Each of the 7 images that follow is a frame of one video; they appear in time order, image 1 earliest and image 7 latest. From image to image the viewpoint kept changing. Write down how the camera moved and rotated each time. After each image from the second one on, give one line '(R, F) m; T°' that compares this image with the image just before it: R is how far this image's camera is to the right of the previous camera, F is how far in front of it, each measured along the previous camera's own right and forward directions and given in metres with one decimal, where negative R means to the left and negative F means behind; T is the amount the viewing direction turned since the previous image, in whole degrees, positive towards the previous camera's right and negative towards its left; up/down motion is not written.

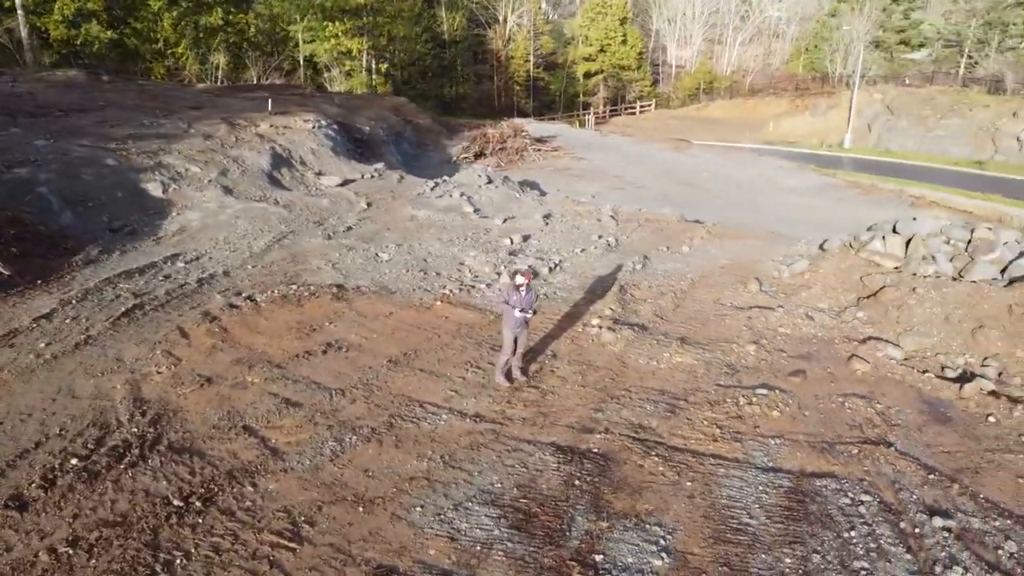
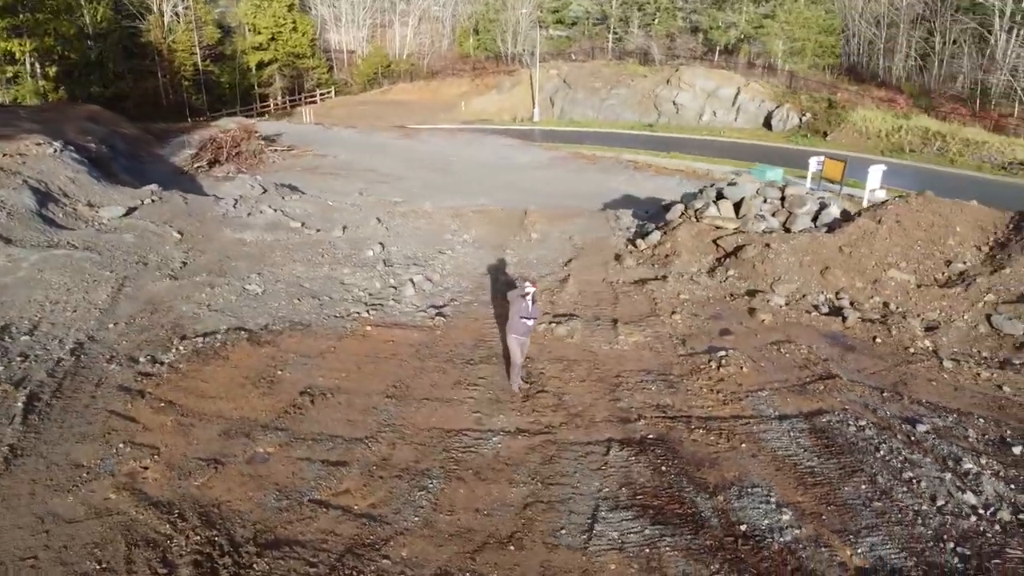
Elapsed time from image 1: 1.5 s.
(-3.1, +0.6) m; +23°
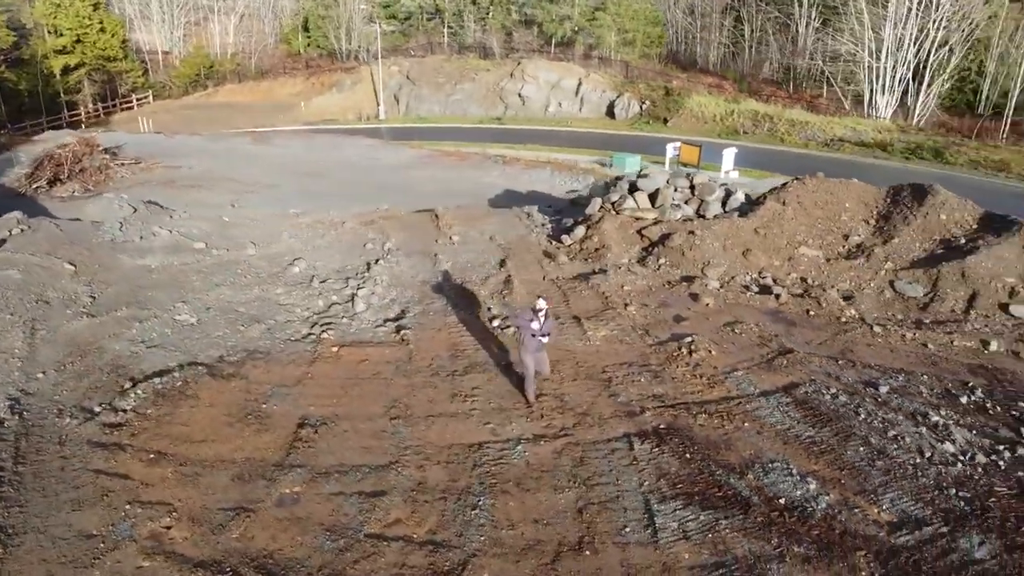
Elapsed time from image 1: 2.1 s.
(-1.6, +0.1) m; +12°
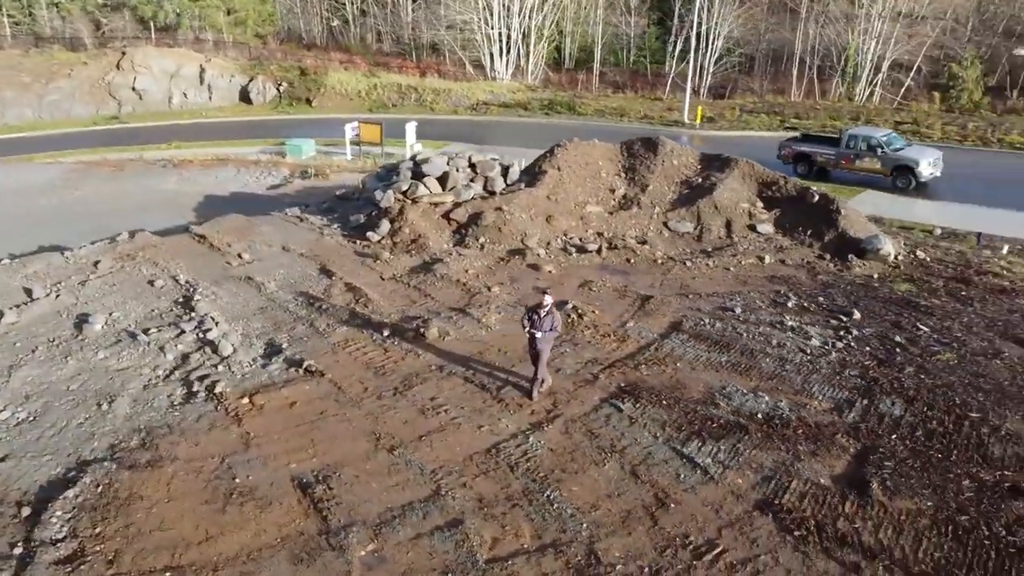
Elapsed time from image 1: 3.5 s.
(-3.3, +0.6) m; +27°
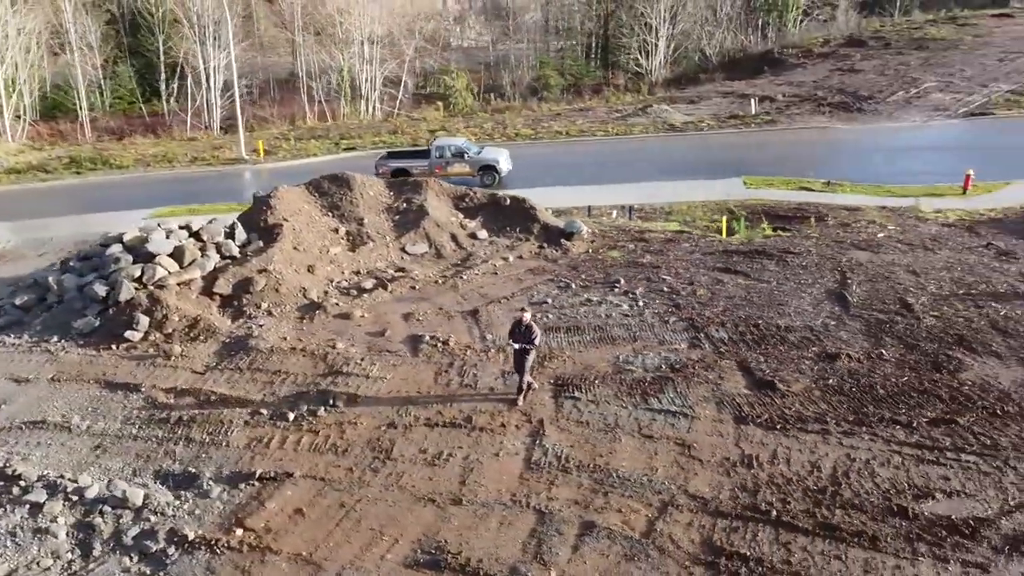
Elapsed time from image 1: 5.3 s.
(-4.8, +0.8) m; +36°
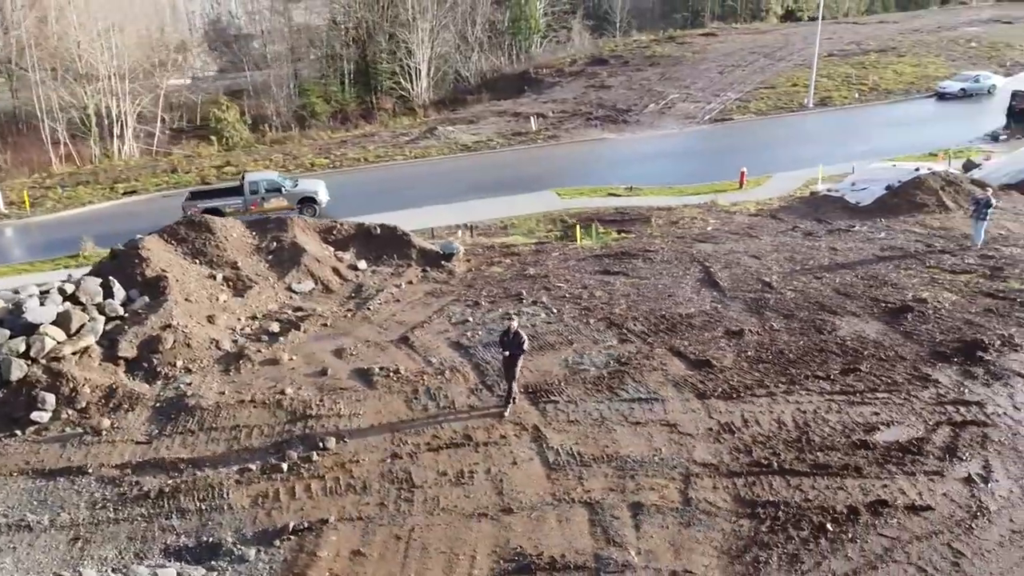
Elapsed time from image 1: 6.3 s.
(-2.7, -0.1) m; +18°
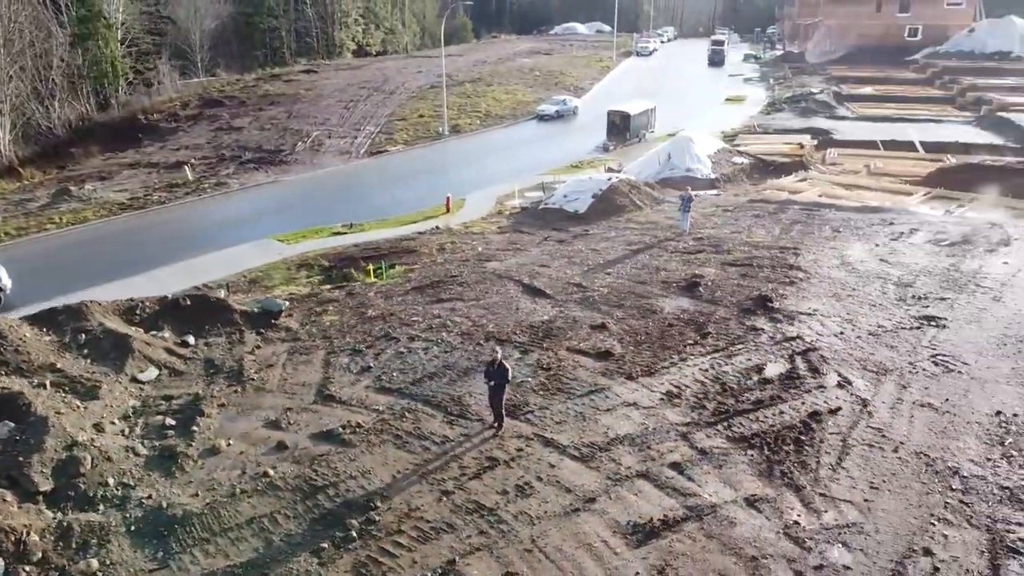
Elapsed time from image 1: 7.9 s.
(-5.1, +0.2) m; +30°
